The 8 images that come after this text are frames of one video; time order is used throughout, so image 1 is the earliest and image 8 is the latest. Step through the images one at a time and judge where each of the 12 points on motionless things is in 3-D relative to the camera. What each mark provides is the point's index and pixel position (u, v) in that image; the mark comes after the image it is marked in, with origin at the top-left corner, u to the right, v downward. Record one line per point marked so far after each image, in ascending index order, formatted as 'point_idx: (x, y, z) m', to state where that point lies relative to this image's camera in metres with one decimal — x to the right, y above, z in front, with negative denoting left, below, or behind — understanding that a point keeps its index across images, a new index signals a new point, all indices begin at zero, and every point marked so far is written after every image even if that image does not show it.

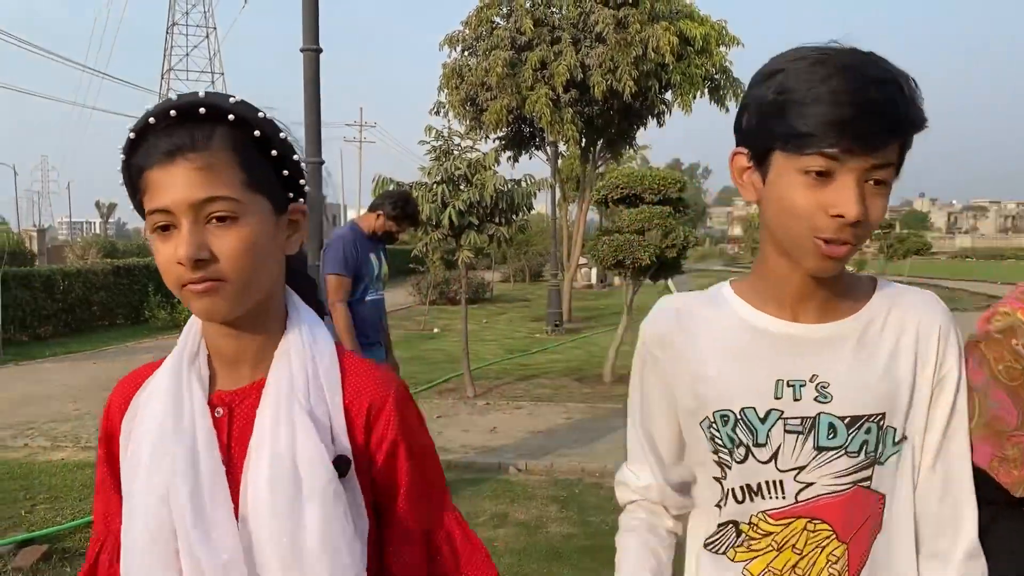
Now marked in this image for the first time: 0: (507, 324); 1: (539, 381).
0: (-0.1, -0.6, +16.0) m
1: (+0.3, -1.0, +9.3) m
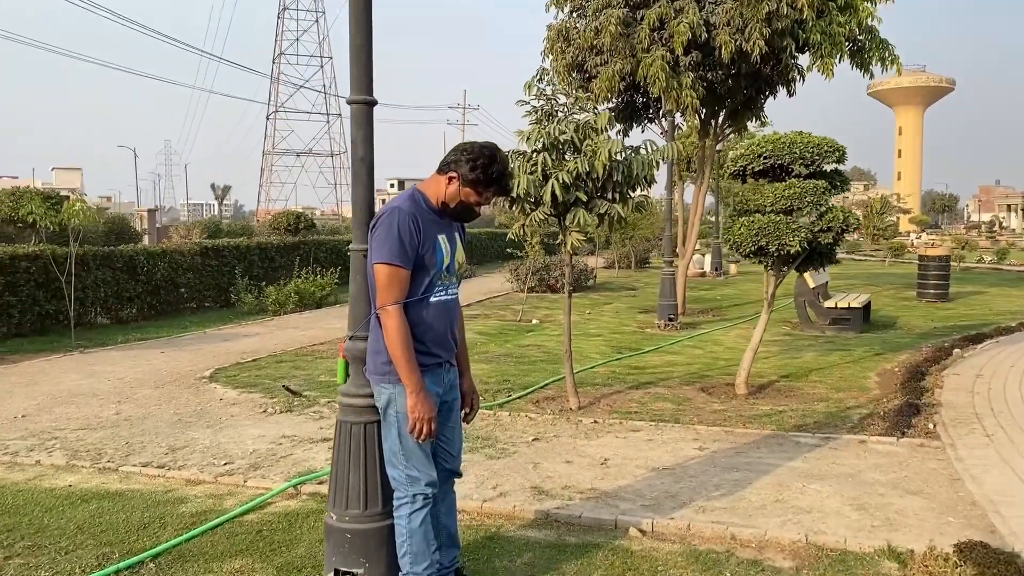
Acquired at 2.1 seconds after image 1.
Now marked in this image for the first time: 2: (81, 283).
0: (+1.6, -0.4, +14.5) m
1: (+1.3, -0.9, +7.8) m
2: (-6.1, +0.1, +12.6) m
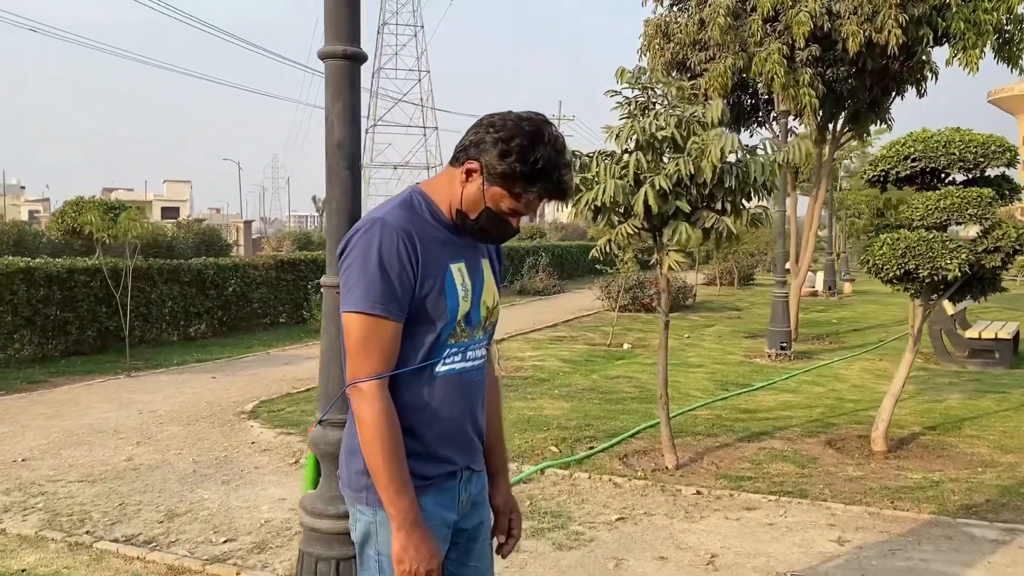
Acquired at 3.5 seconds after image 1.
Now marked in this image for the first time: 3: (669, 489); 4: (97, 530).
0: (+3.0, -0.8, +13.0) m
1: (+1.9, -1.1, +6.4) m
2: (-4.9, -0.1, +12.0) m
3: (+0.9, -1.2, +5.2) m
4: (-2.0, -1.2, +4.4) m
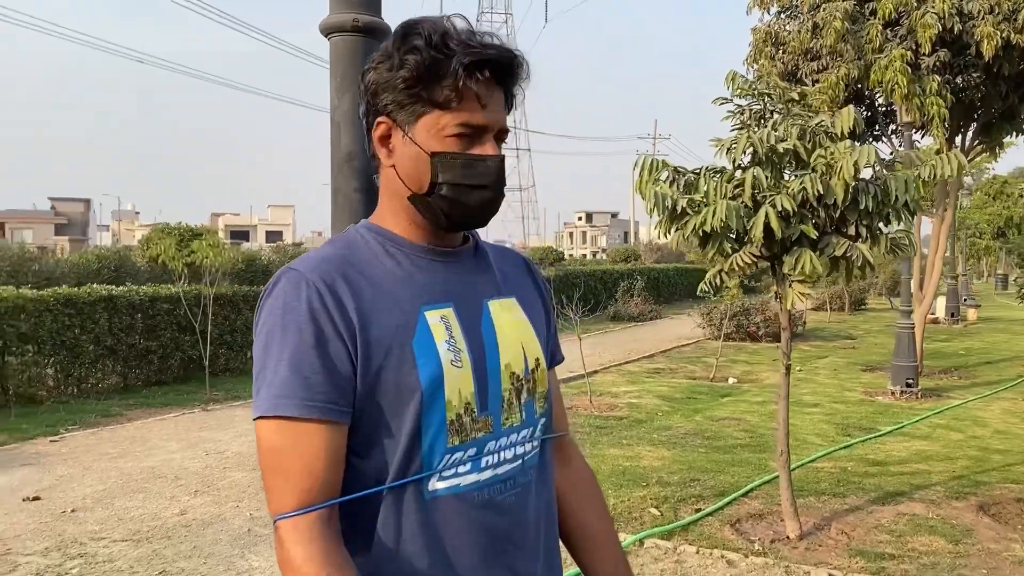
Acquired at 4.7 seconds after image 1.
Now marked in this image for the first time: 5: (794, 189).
0: (+4.2, -1.2, +11.9) m
1: (+2.4, -1.4, +5.4) m
2: (-3.7, -0.5, +11.7) m
3: (+1.4, -1.4, +4.3) m
4: (-1.6, -1.3, +3.8) m
5: (+1.4, +0.5, +4.5) m
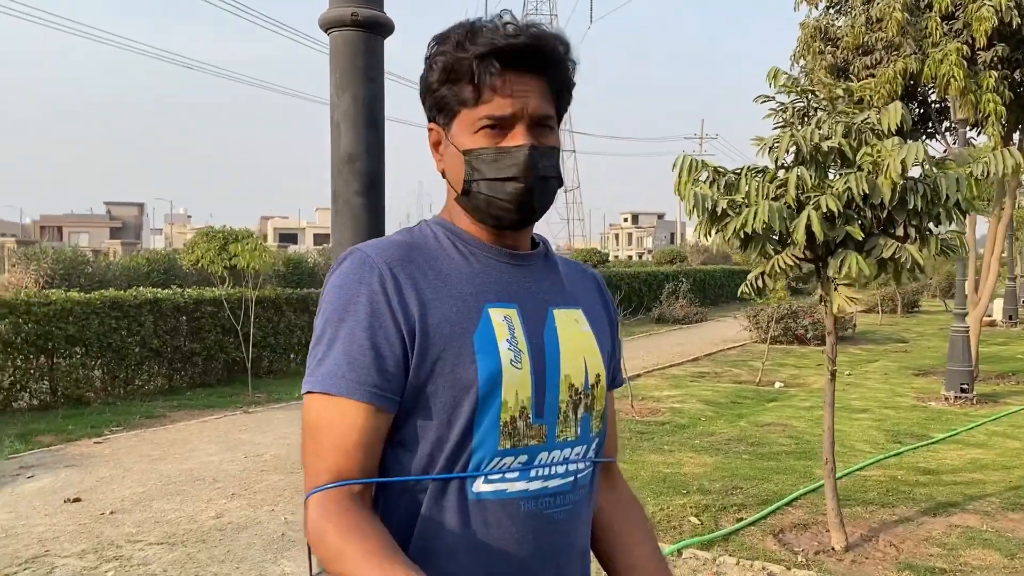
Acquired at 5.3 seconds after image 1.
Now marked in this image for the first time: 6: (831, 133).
0: (+4.8, -1.2, +11.6) m
1: (+2.6, -1.4, +5.2) m
2: (-3.2, -0.5, +11.8) m
3: (+1.5, -1.4, +4.1) m
4: (-1.5, -1.4, +3.8) m
5: (+1.6, +0.5, +4.3) m
6: (+1.6, +0.8, +4.5) m
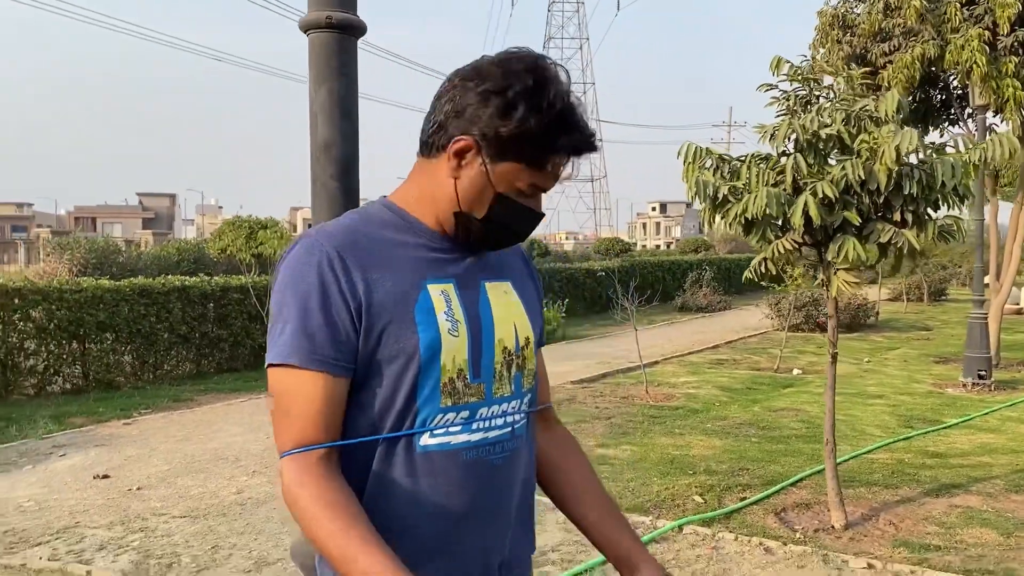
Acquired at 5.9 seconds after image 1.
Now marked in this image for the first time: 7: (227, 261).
0: (+5.0, -1.0, +11.6) m
1: (+2.7, -1.3, +5.3) m
2: (-2.9, -0.4, +12.1) m
3: (+1.5, -1.3, +4.3) m
4: (-1.5, -1.3, +4.0) m
5: (+1.6, +0.6, +4.4) m
6: (+1.6, +0.9, +4.6) m
7: (-5.5, +0.5, +17.1) m
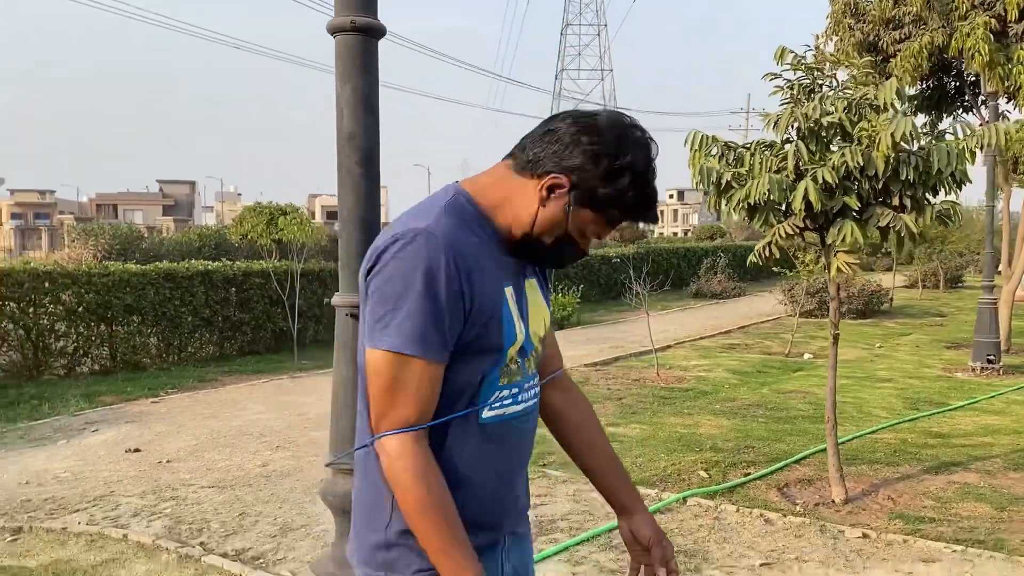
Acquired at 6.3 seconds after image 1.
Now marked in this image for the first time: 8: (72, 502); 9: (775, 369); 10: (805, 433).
0: (+5.2, -0.8, +11.7) m
1: (+2.8, -1.2, +5.5) m
2: (-2.7, -0.1, +12.4) m
3: (+1.6, -1.2, +4.5) m
4: (-1.4, -1.2, +4.3) m
5: (+1.7, +0.7, +4.6) m
6: (+1.7, +1.0, +4.8) m
7: (-5.2, +0.8, +17.4) m
8: (-2.4, -1.2, +4.9) m
9: (+3.0, -0.9, +10.1) m
10: (+2.2, -1.1, +6.7) m
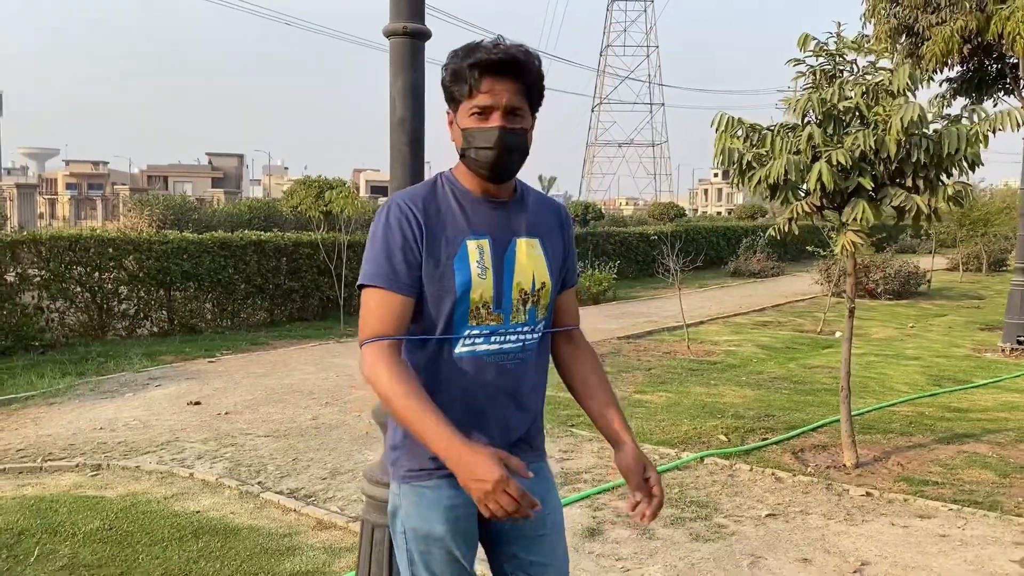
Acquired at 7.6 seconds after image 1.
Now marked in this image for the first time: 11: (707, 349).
0: (+5.7, -0.6, +11.8) m
1: (+3.0, -1.0, +5.7) m
2: (-2.1, +0.3, +12.8) m
3: (+1.7, -1.1, +4.8) m
4: (-1.3, -1.0, +4.7) m
5: (+1.9, +0.8, +4.9) m
6: (+1.9, +1.1, +5.0) m
7: (-4.4, +1.4, +18.0) m
8: (-2.2, -0.9, +5.4) m
9: (+3.4, -0.7, +10.4) m
10: (+2.5, -0.9, +7.0) m
11: (+2.1, -0.7, +9.8) m
